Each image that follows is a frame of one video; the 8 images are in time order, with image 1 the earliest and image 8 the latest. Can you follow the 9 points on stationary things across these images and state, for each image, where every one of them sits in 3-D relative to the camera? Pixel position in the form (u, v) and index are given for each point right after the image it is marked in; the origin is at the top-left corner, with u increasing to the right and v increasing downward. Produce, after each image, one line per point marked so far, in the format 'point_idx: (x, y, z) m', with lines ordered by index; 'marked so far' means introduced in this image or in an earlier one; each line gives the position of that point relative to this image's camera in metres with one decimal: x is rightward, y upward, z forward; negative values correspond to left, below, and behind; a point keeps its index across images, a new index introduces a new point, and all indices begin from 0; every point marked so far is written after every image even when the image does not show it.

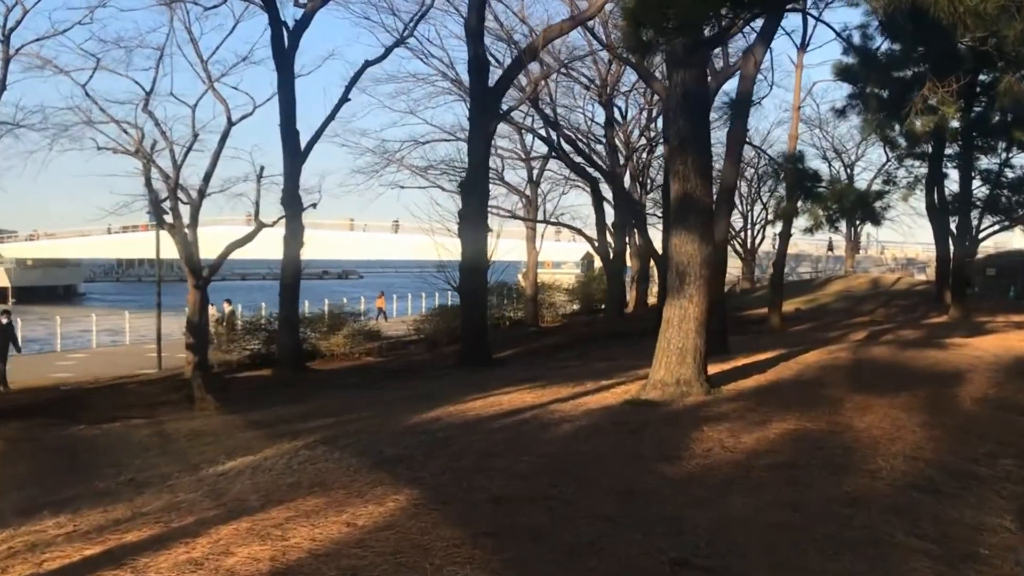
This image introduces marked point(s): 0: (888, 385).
0: (+4.3, -1.1, +11.2) m
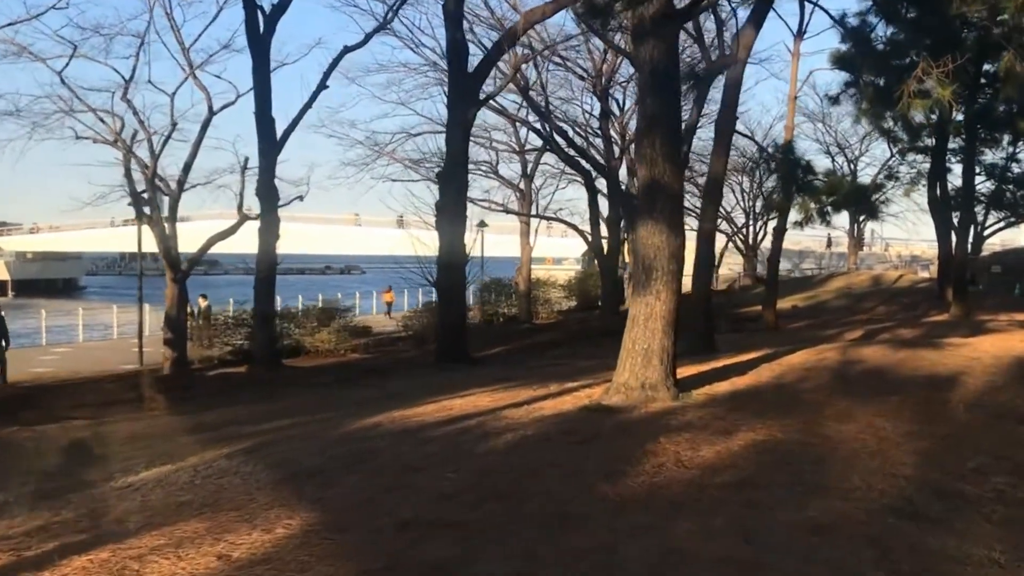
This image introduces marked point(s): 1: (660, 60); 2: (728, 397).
0: (+3.8, -1.1, +10.4) m
1: (+1.4, +2.2, +9.5) m
2: (+2.1, -1.1, +9.6) m
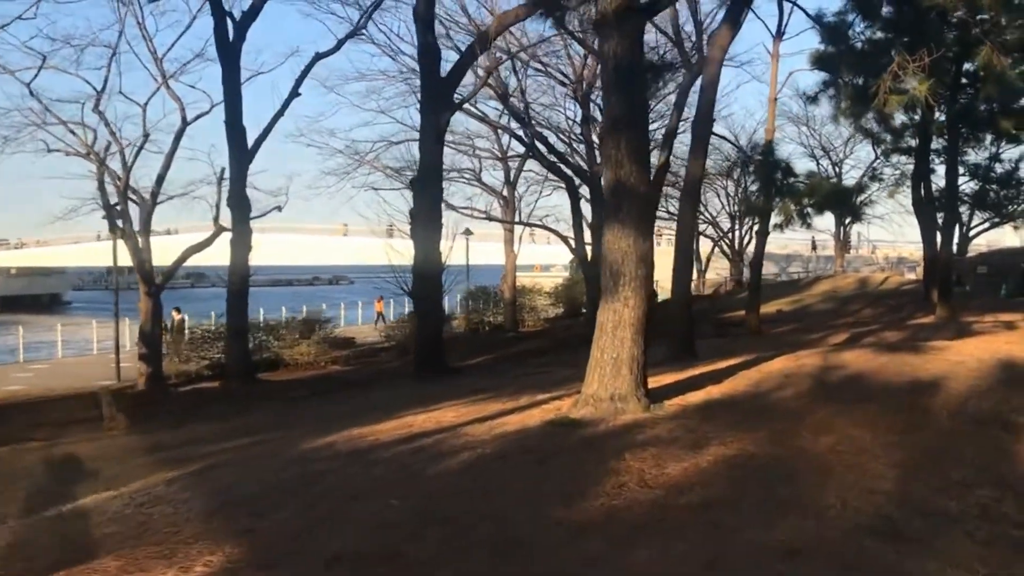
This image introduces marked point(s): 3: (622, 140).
0: (+3.5, -1.1, +9.9) m
1: (+1.0, +2.1, +9.1) m
2: (+1.8, -1.1, +9.2) m
3: (+1.0, +1.4, +9.0) m
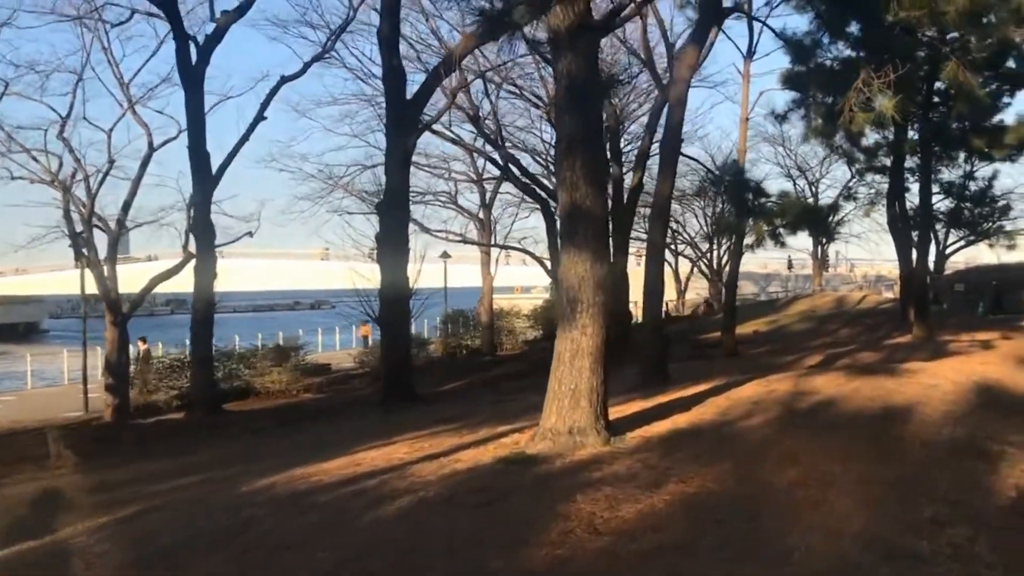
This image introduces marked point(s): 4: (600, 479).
0: (+3.1, -1.3, +9.6) m
1: (+0.6, +1.9, +8.8) m
2: (+1.4, -1.4, +8.8) m
3: (+0.6, +1.1, +8.7) m
4: (+0.6, -1.4, +7.0) m
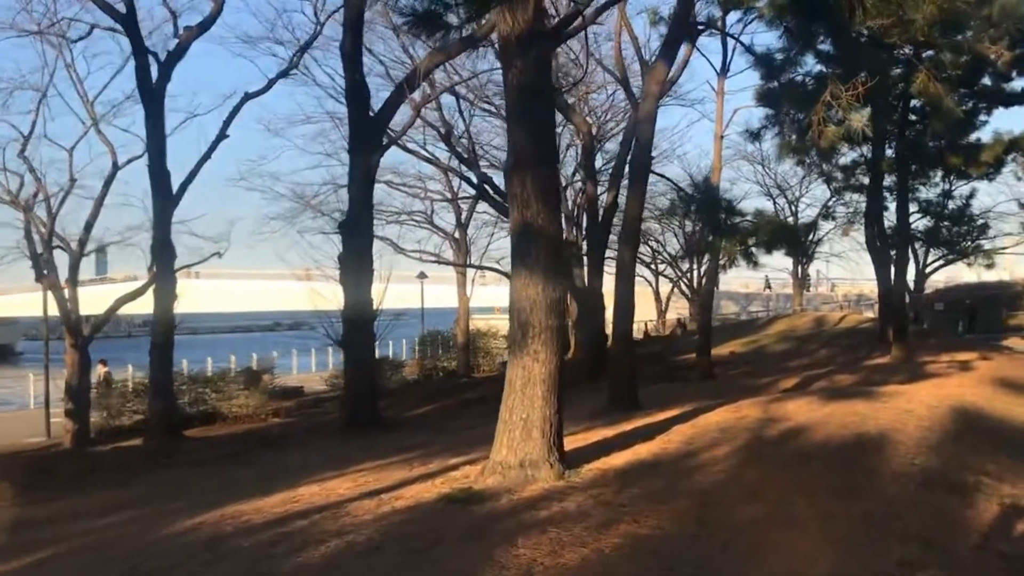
0: (+2.6, -1.5, +9.1) m
1: (+0.1, +1.7, +8.2) m
2: (+0.9, -1.6, +8.2) m
3: (+0.1, +0.9, +8.2) m
4: (+0.2, -1.5, +6.5) m
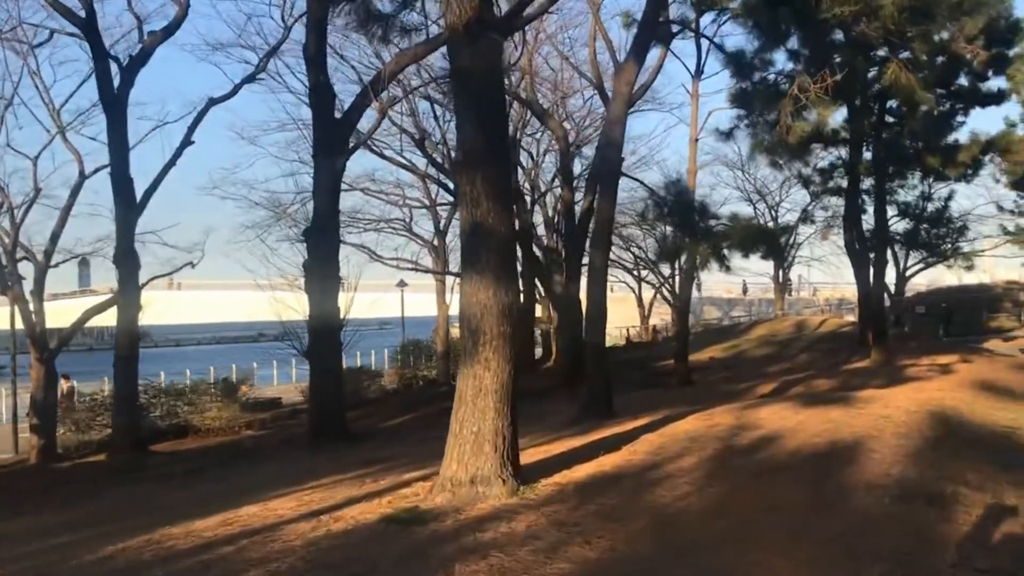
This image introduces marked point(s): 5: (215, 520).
0: (+2.2, -1.6, +8.7) m
1: (-0.3, +1.7, +7.8) m
2: (+0.6, -1.6, +7.8) m
3: (-0.3, +0.9, +7.8) m
4: (-0.1, -1.6, +6.0) m
5: (-2.4, -1.9, +8.0) m
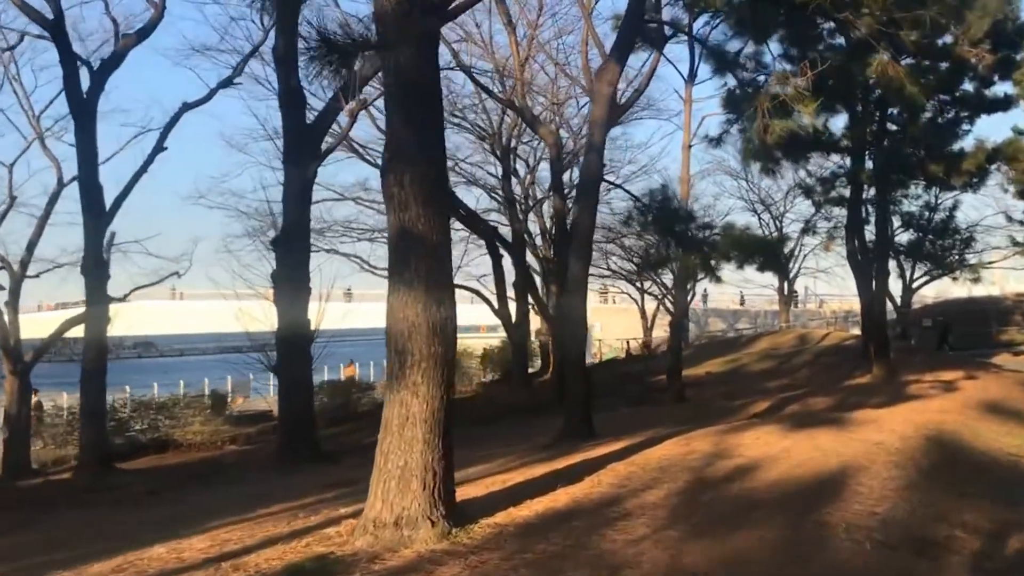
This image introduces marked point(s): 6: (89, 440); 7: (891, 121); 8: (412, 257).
0: (+1.8, -1.7, +7.8) m
1: (-0.7, +1.5, +7.0) m
2: (+0.1, -1.7, +6.9) m
3: (-0.7, +0.8, +6.9) m
4: (-0.6, -1.7, +5.2) m
5: (-2.9, -2.0, +7.1) m
6: (-8.6, -3.1, +20.0) m
7: (+7.5, +3.3, +19.5) m
8: (-0.7, +0.2, +6.8) m
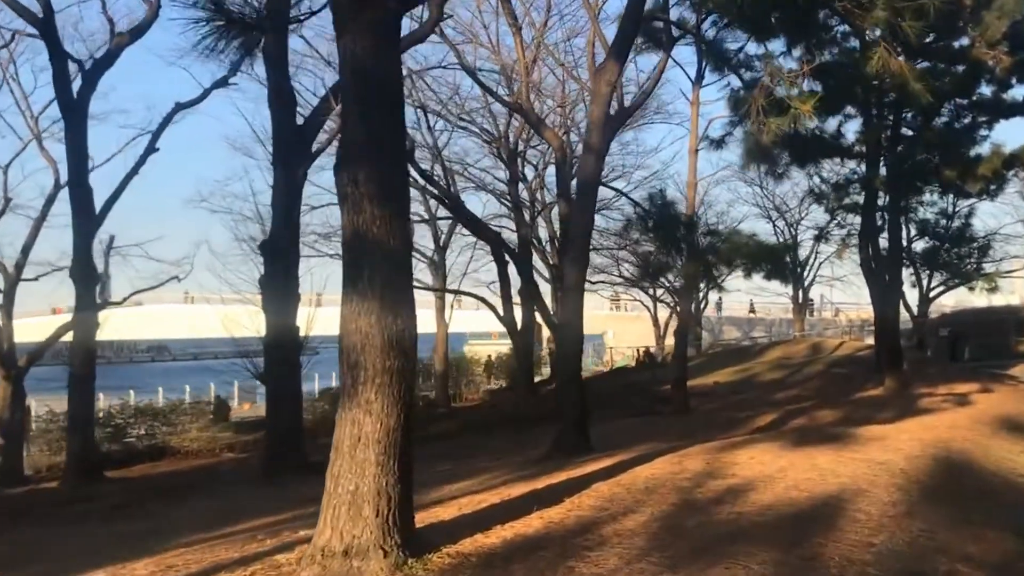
0: (+1.5, -1.8, +7.1) m
1: (-0.9, +1.5, +6.4) m
2: (-0.2, -1.8, +6.3) m
3: (-1.0, +0.7, +6.3) m
4: (-0.9, -1.7, +4.6) m
5: (-3.1, -2.0, +6.6) m
6: (-8.7, -3.2, +19.5) m
7: (+7.5, +3.2, +18.8) m
8: (-0.9, +0.1, +6.2) m
